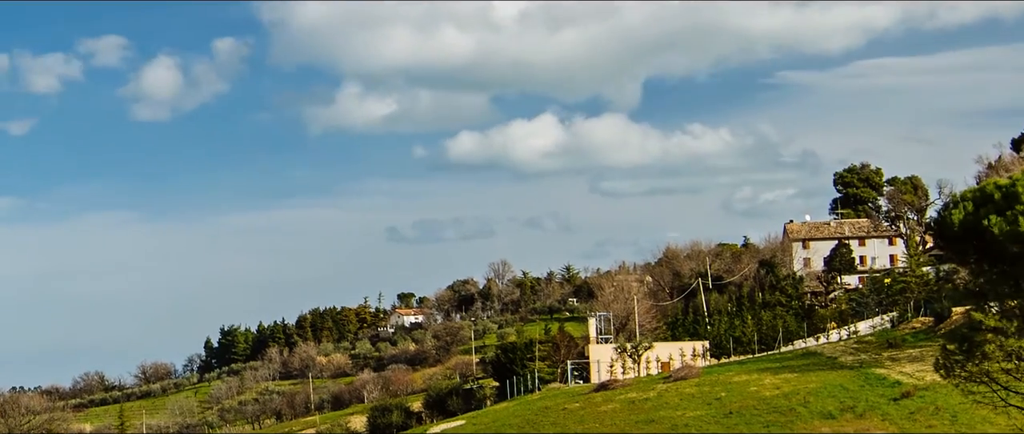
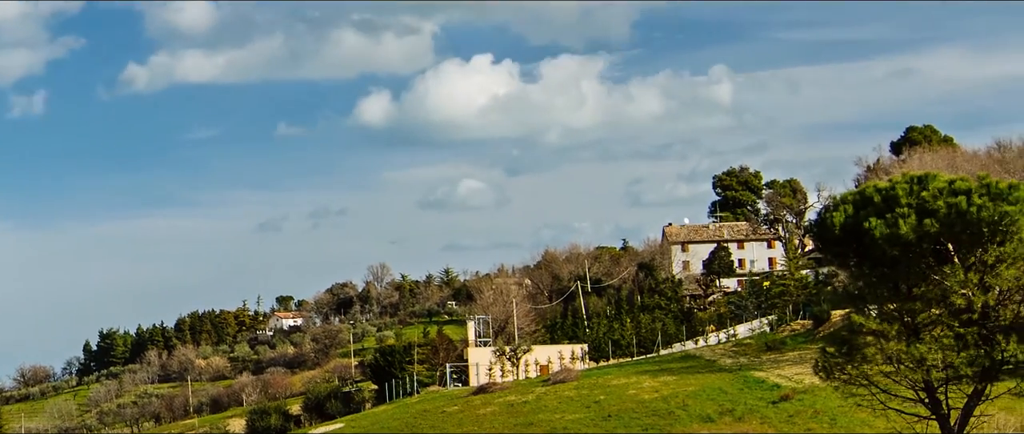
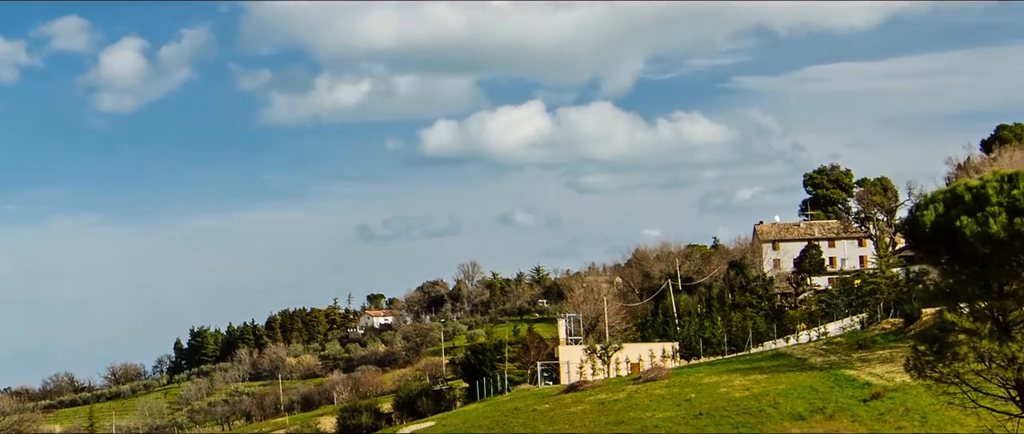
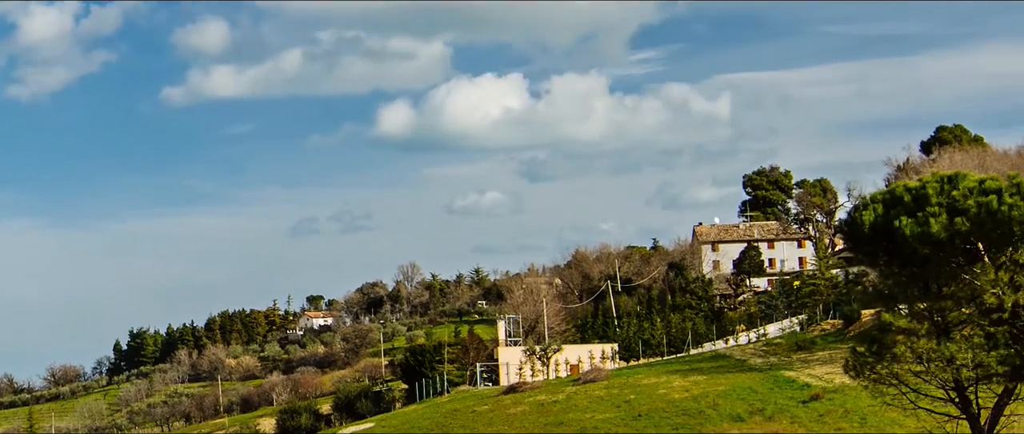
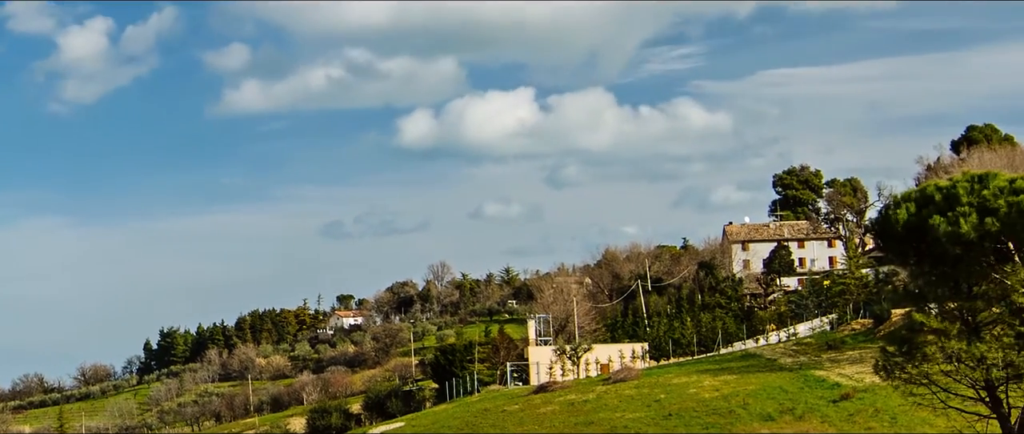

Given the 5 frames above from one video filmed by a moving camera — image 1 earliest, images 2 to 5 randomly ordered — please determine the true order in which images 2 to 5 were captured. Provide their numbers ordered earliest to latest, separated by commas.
3, 5, 4, 2
